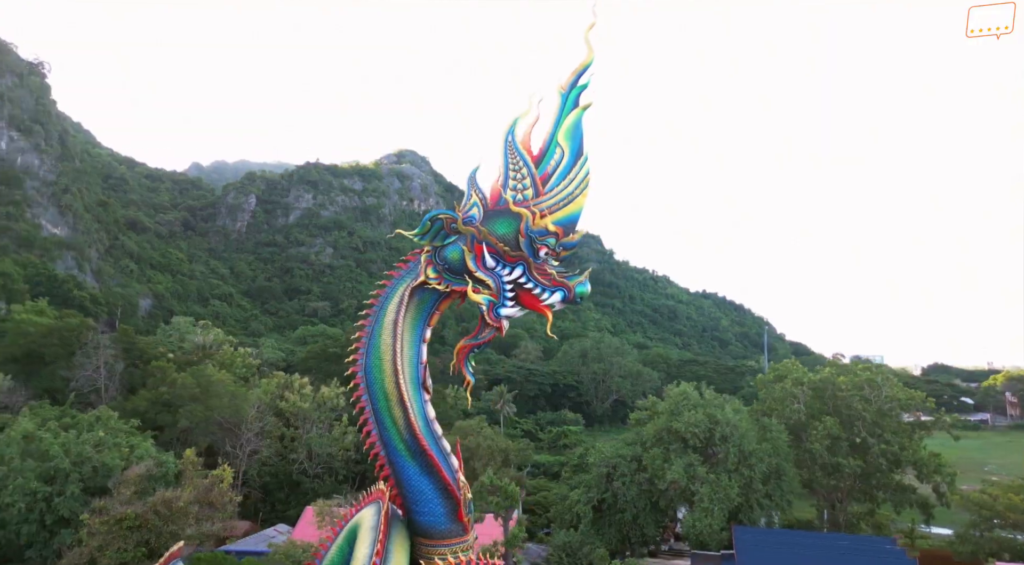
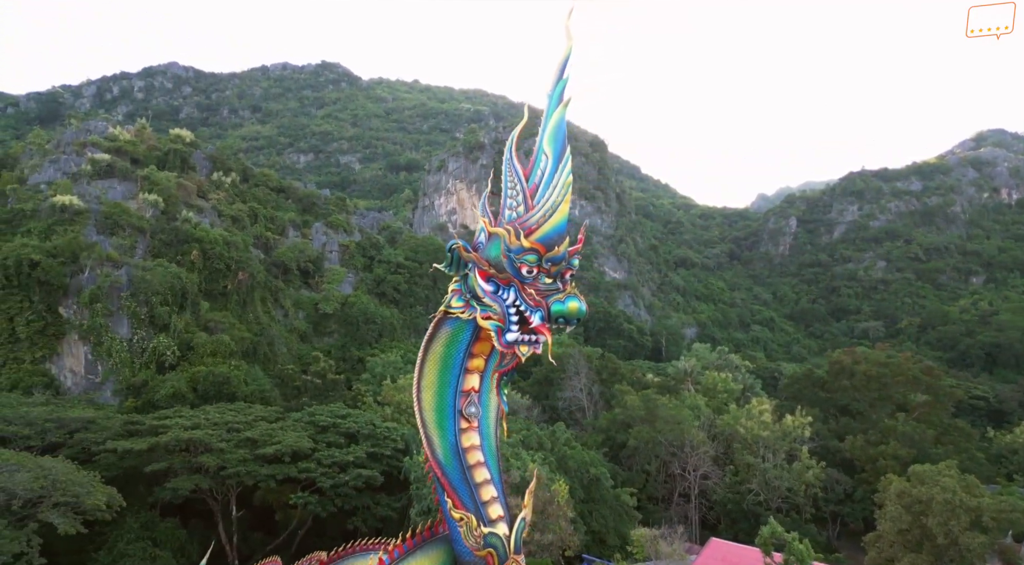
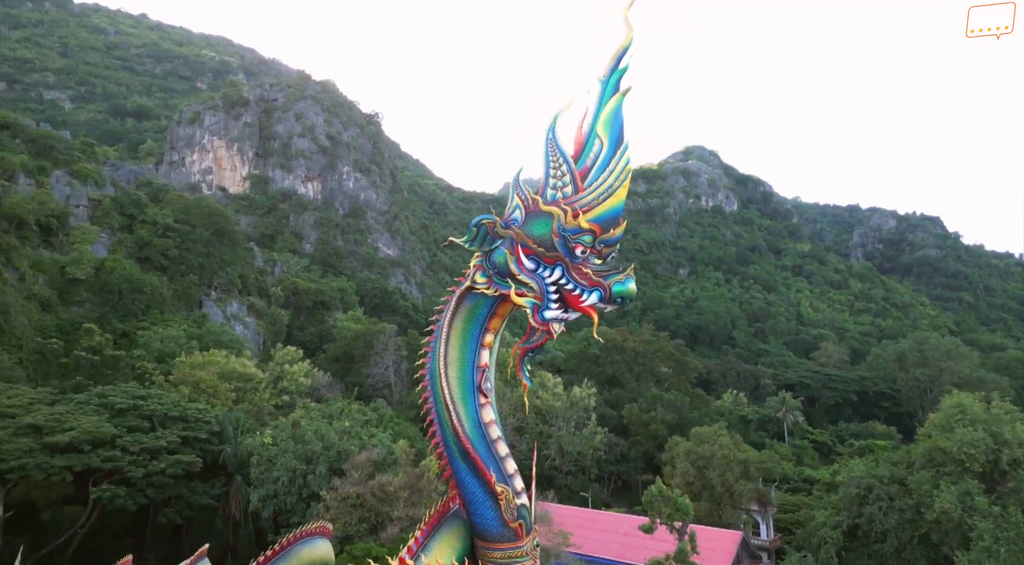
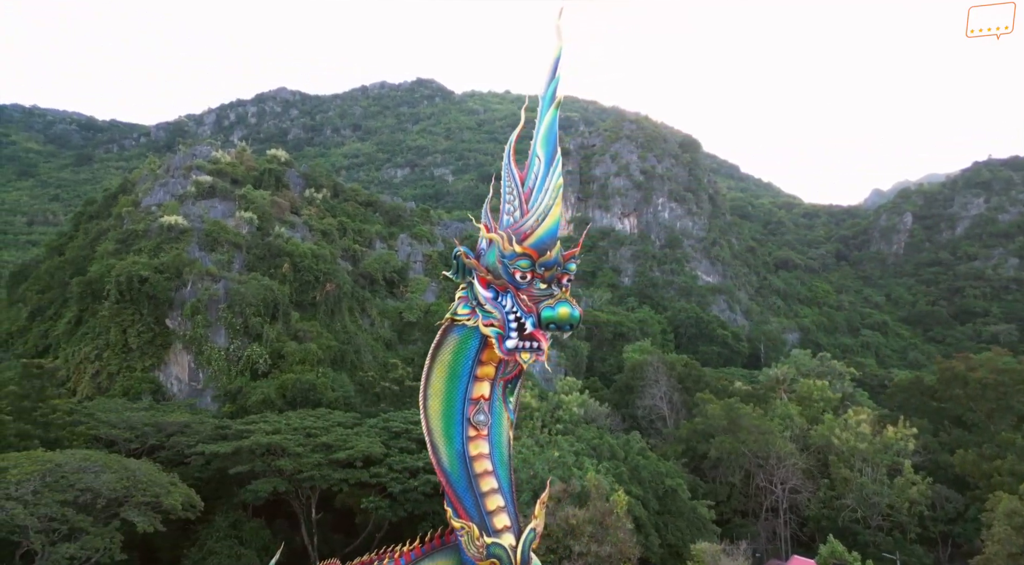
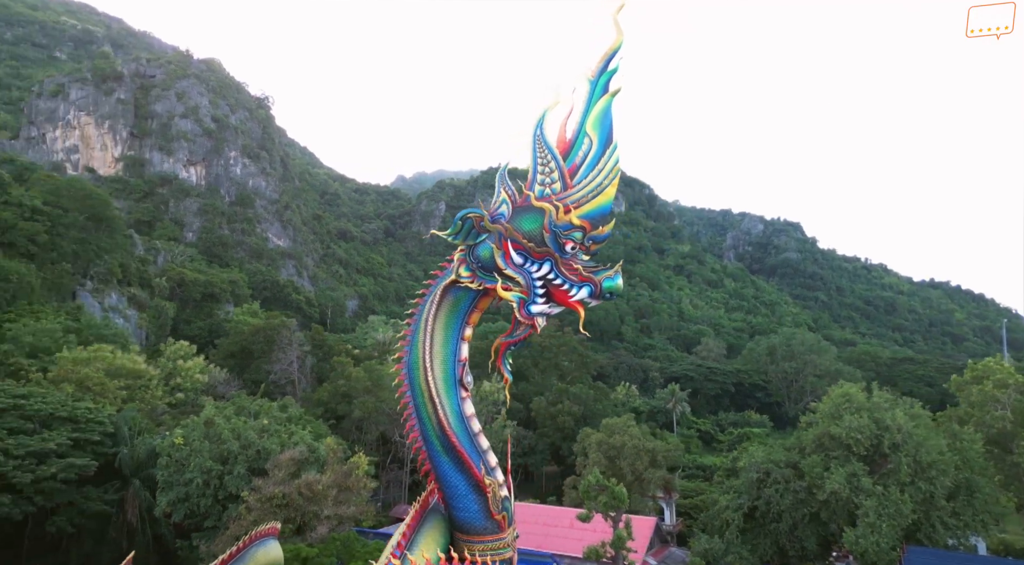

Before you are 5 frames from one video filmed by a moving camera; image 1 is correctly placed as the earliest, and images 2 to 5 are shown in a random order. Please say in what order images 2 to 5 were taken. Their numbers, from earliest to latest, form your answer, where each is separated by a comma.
5, 3, 2, 4
